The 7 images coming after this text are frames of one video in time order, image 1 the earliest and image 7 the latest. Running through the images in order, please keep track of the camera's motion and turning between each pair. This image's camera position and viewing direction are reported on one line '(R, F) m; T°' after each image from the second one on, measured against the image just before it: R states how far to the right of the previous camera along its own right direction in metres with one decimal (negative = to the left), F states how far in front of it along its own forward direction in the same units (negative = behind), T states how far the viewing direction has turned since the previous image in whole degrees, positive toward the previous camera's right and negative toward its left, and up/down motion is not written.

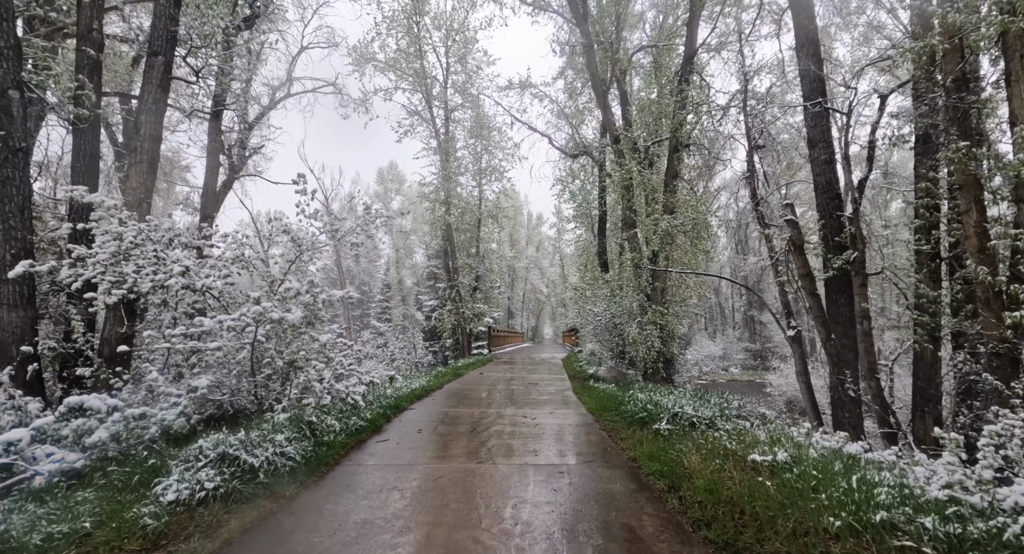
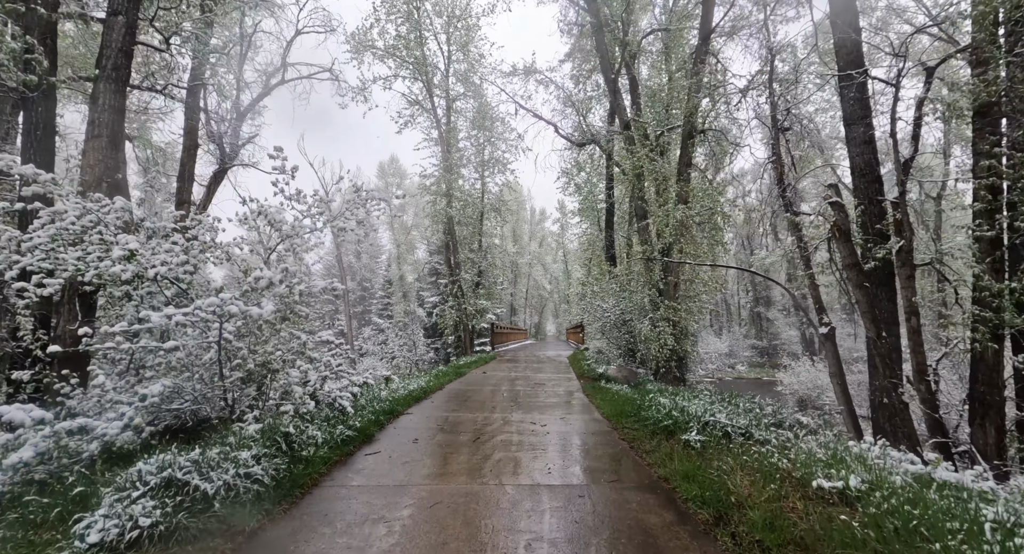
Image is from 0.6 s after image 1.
(0.0, +0.5) m; 0°
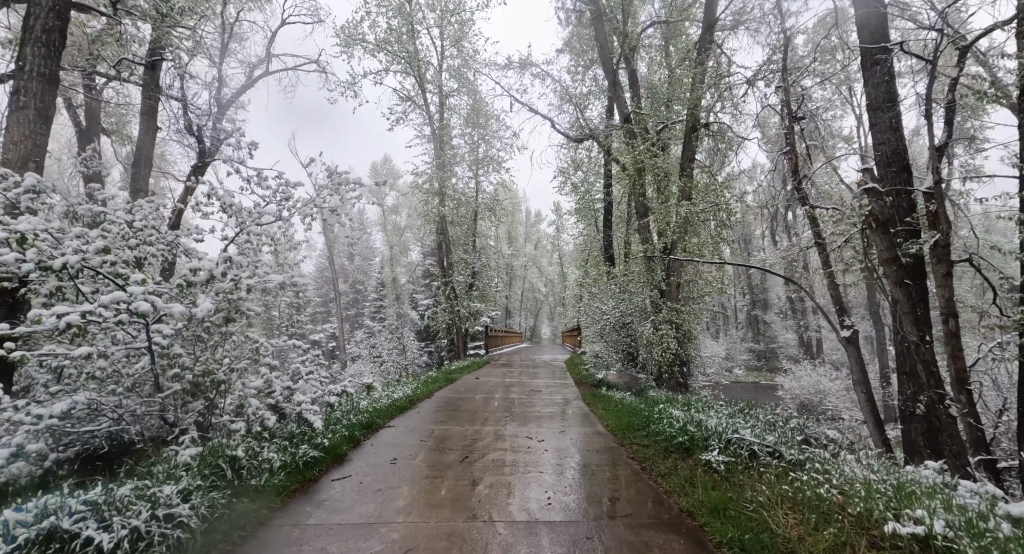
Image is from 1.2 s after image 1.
(0.0, +0.5) m; +1°
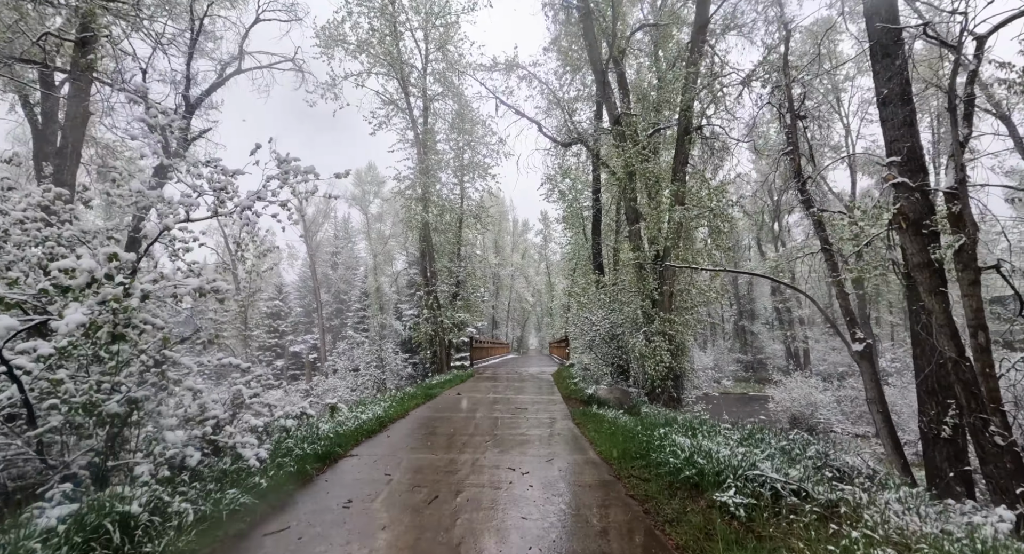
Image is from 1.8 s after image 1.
(+0.1, +0.5) m; +1°
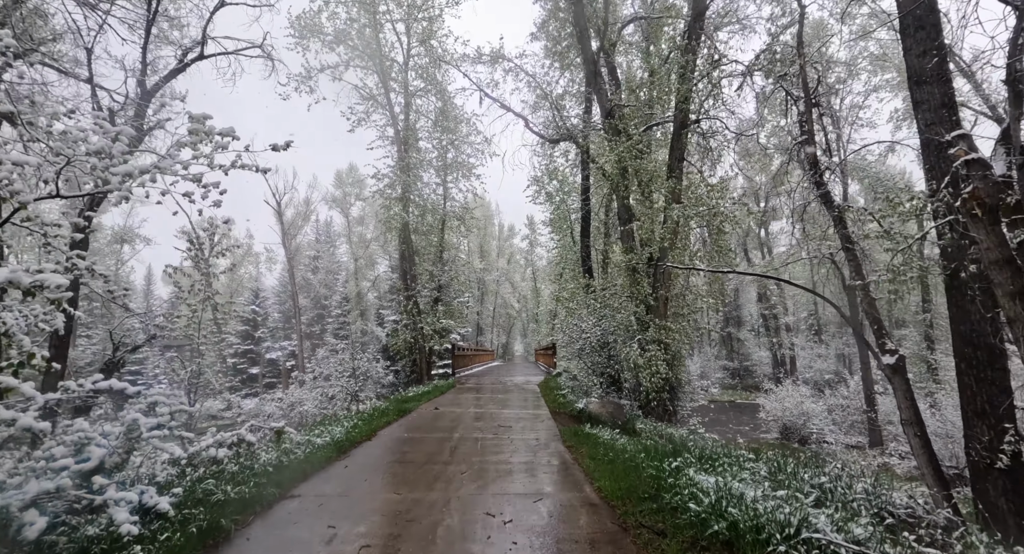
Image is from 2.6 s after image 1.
(0.0, +0.7) m; +2°
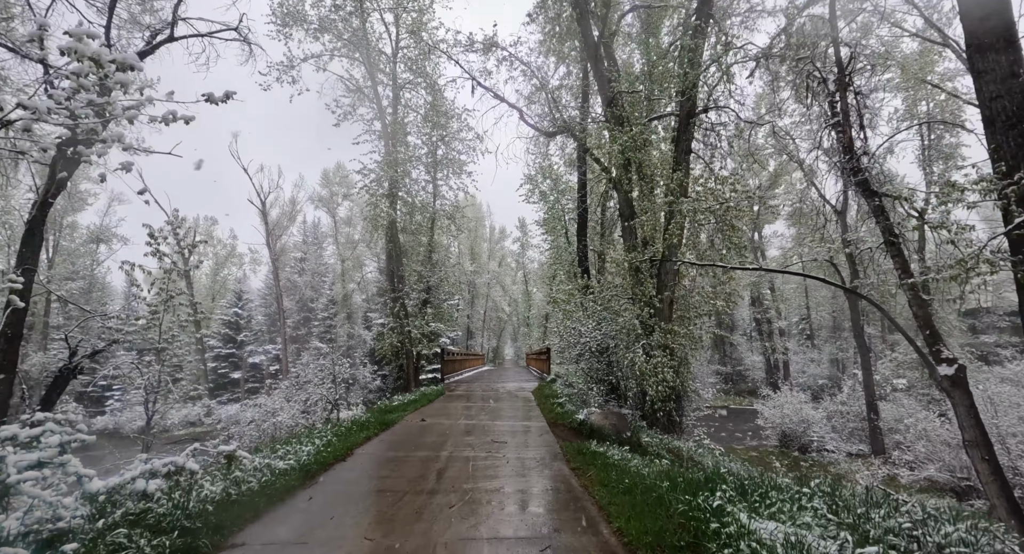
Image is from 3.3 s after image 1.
(-0.1, +0.7) m; +1°
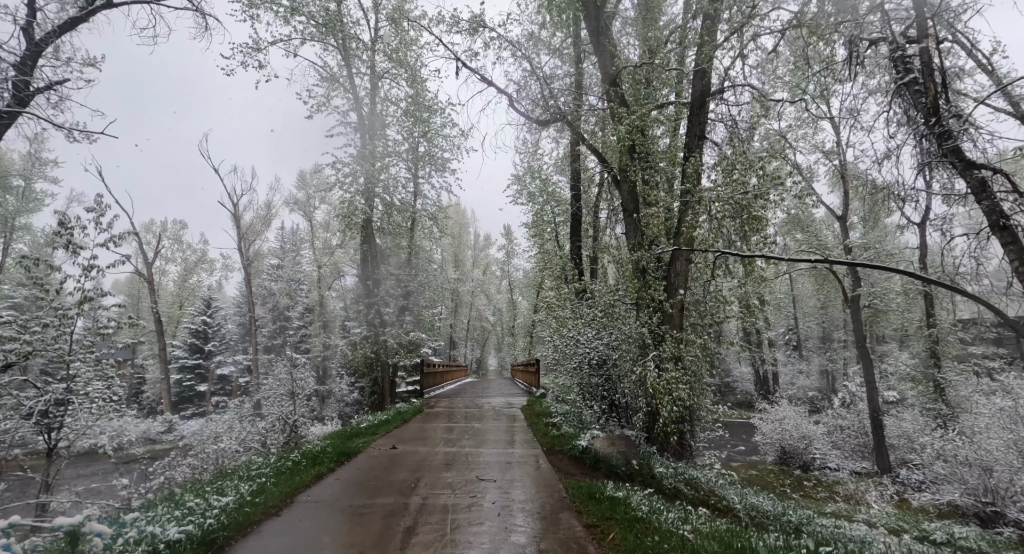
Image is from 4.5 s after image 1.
(-0.1, +1.1) m; +2°
